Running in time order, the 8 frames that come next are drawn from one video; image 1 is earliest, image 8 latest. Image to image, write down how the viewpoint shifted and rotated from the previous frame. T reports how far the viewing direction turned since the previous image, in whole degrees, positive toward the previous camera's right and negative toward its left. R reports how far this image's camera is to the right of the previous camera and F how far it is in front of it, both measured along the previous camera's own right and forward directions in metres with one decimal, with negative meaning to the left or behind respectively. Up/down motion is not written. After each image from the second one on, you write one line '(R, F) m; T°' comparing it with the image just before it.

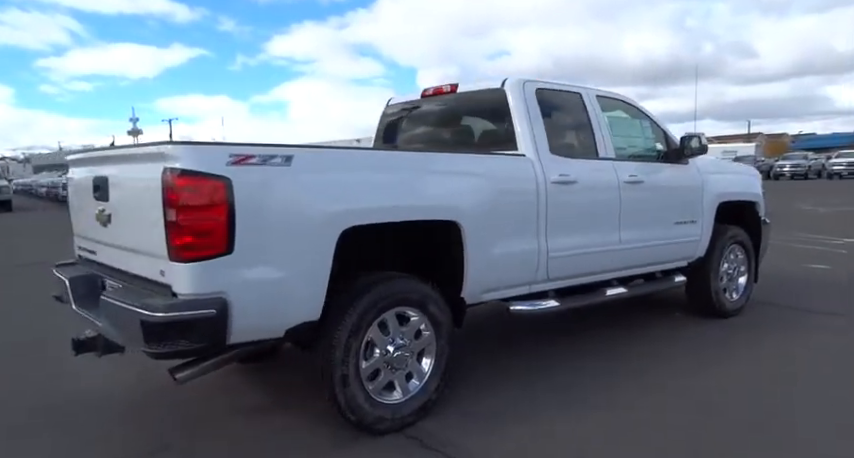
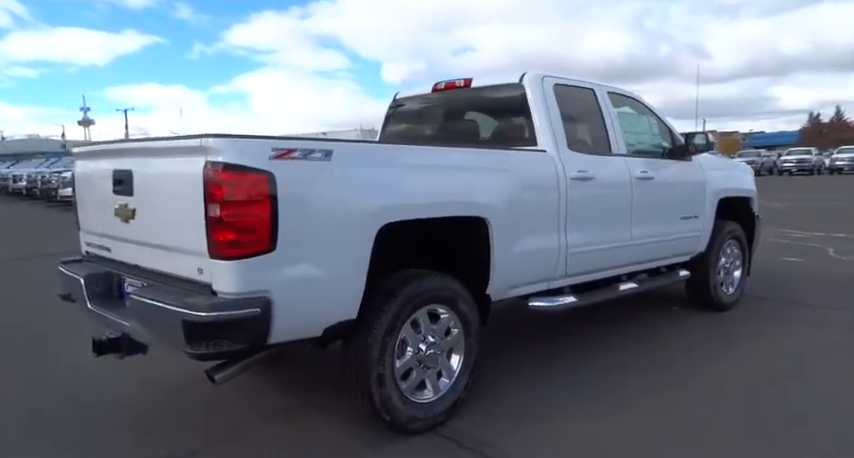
(-0.3, +0.1) m; +3°
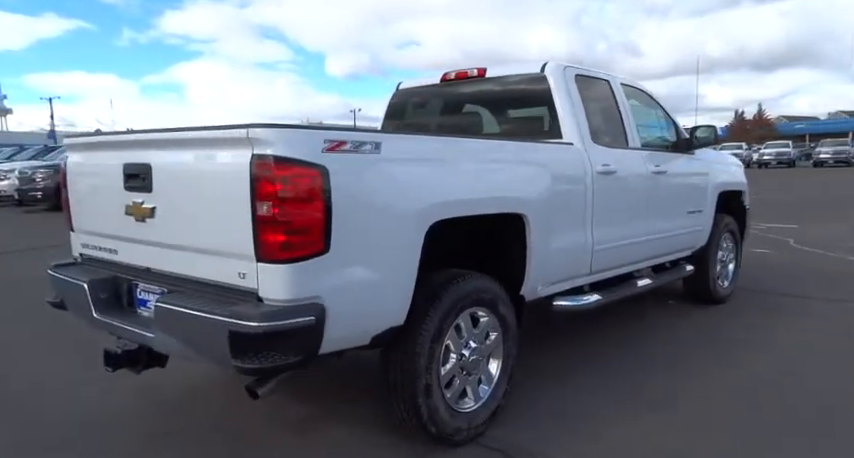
(-0.4, +0.2) m; +4°
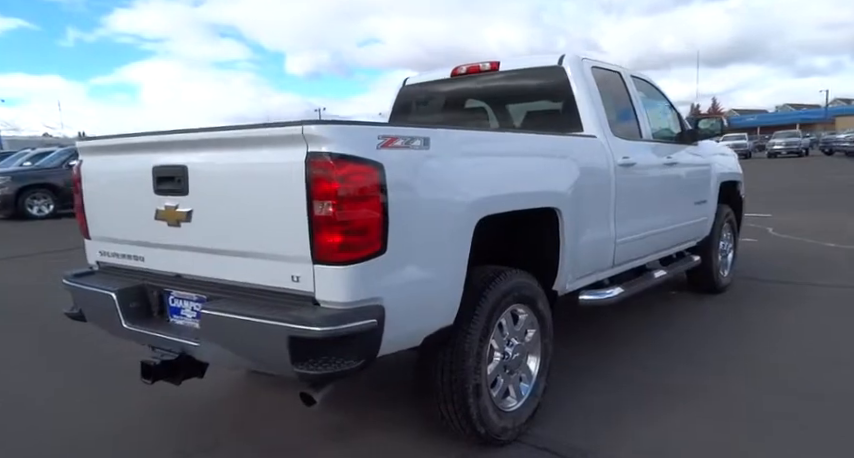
(-0.3, +0.1) m; +2°
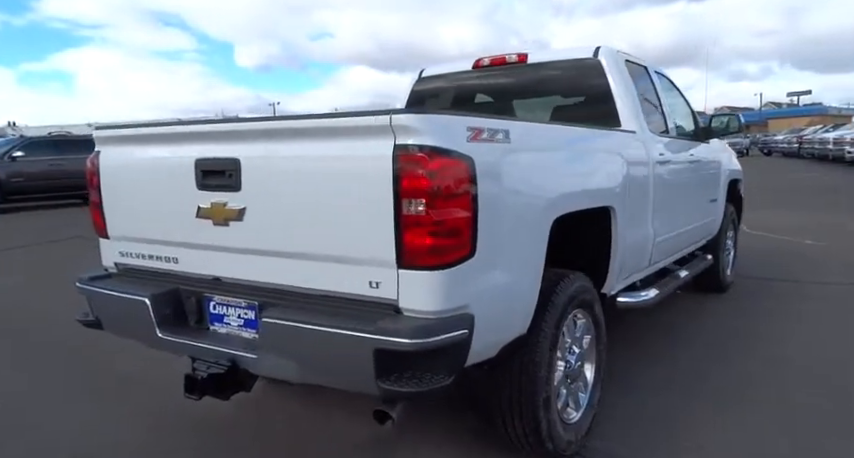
(-0.4, +0.2) m; +3°
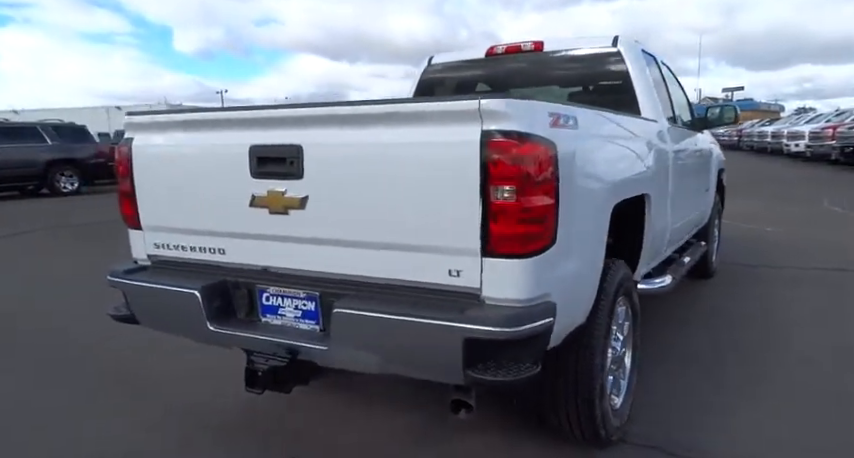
(-0.4, 0.0) m; +4°
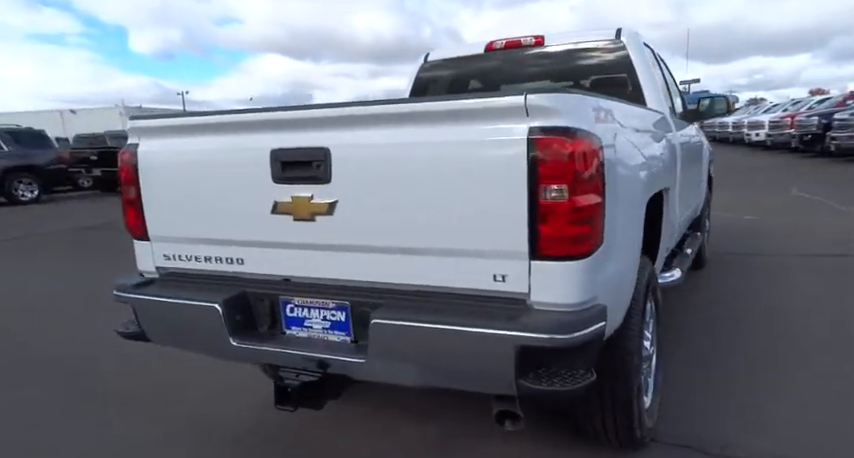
(-0.2, +0.1) m; +2°
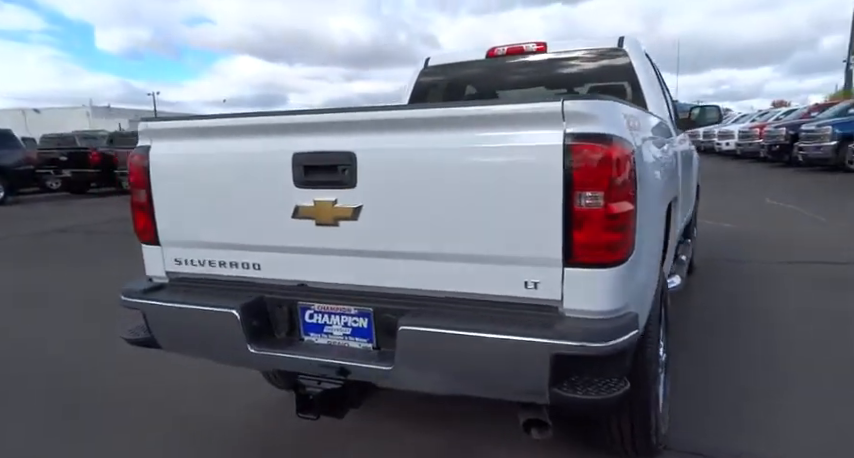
(-0.2, 0.0) m; +2°
